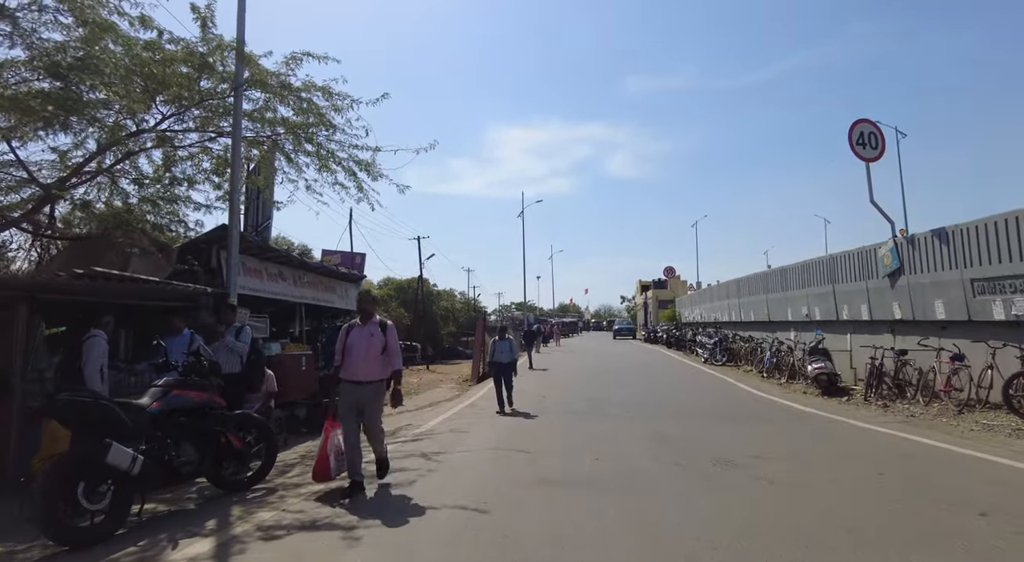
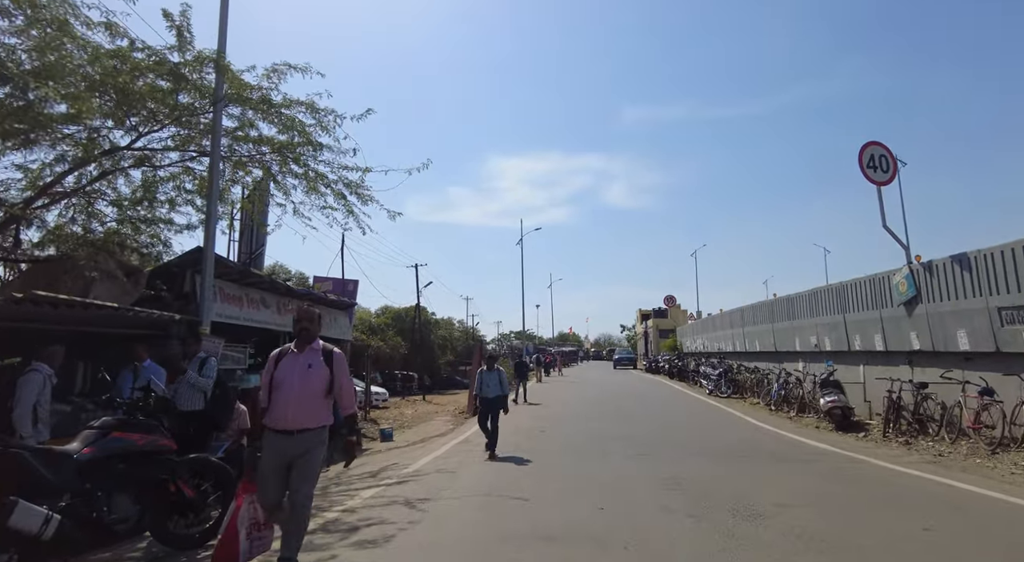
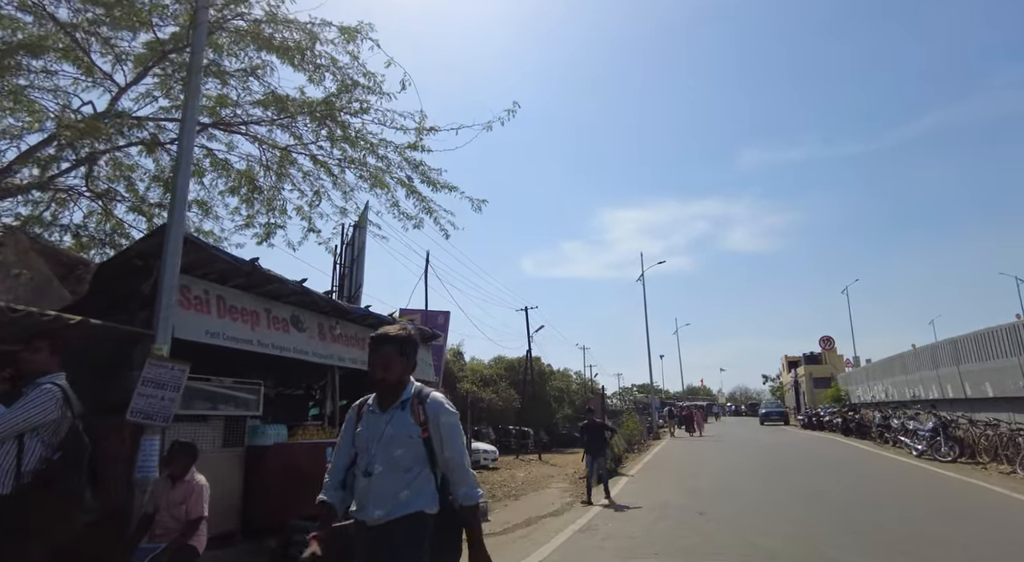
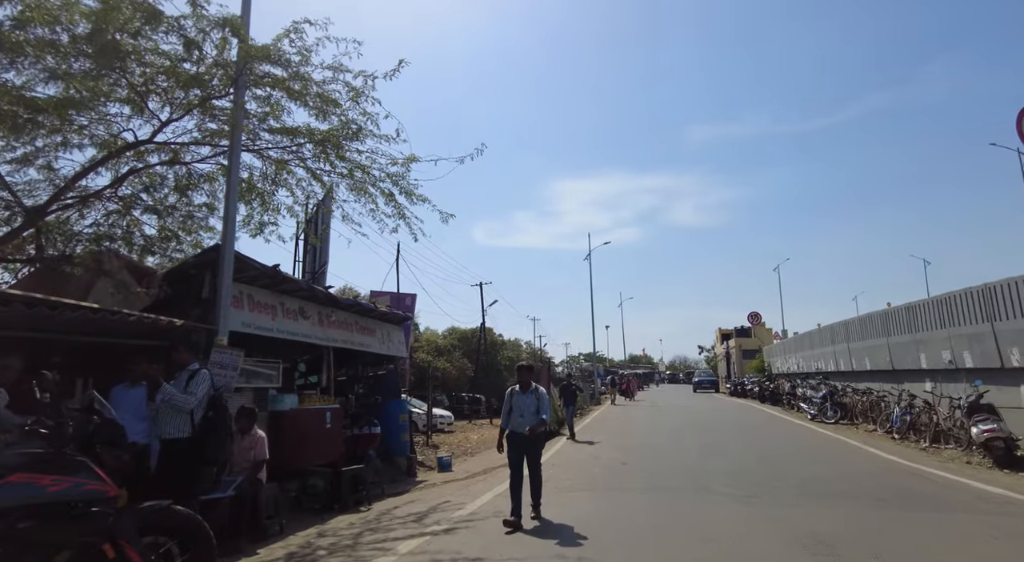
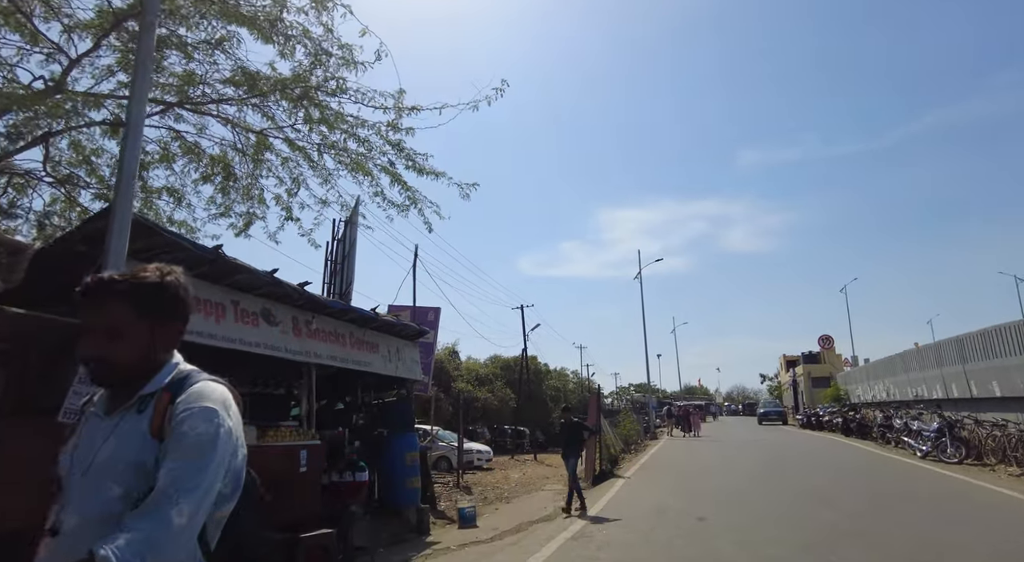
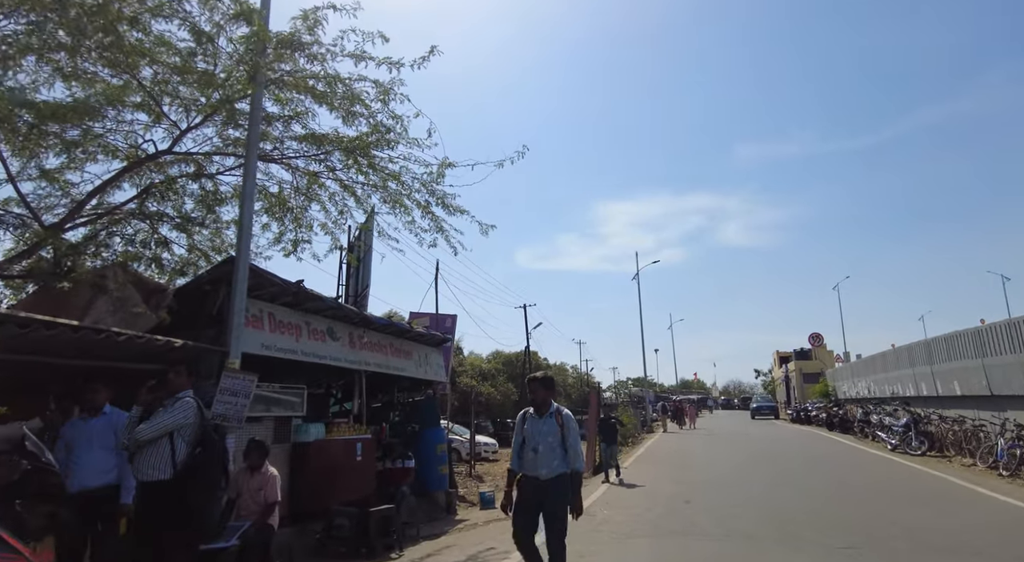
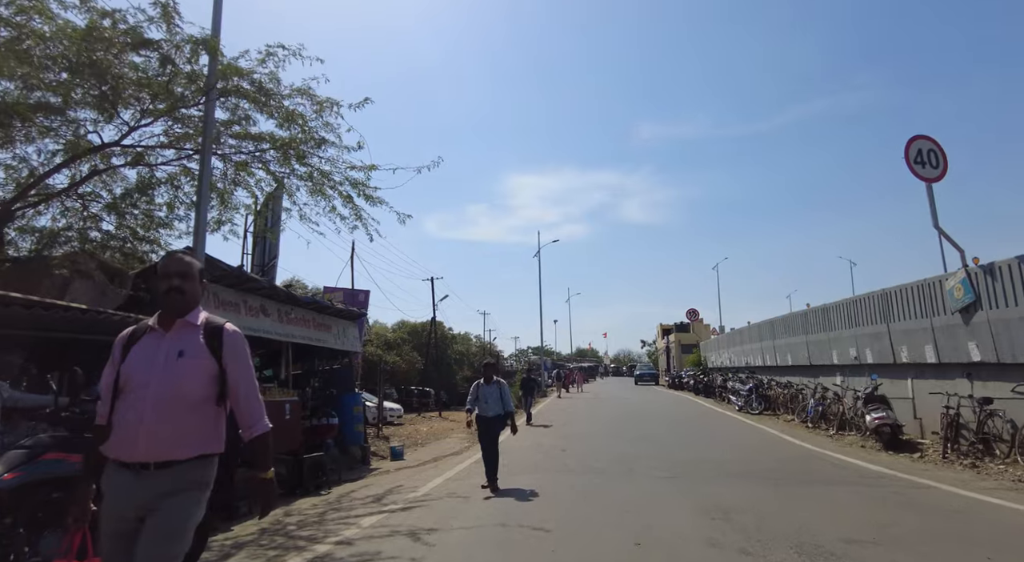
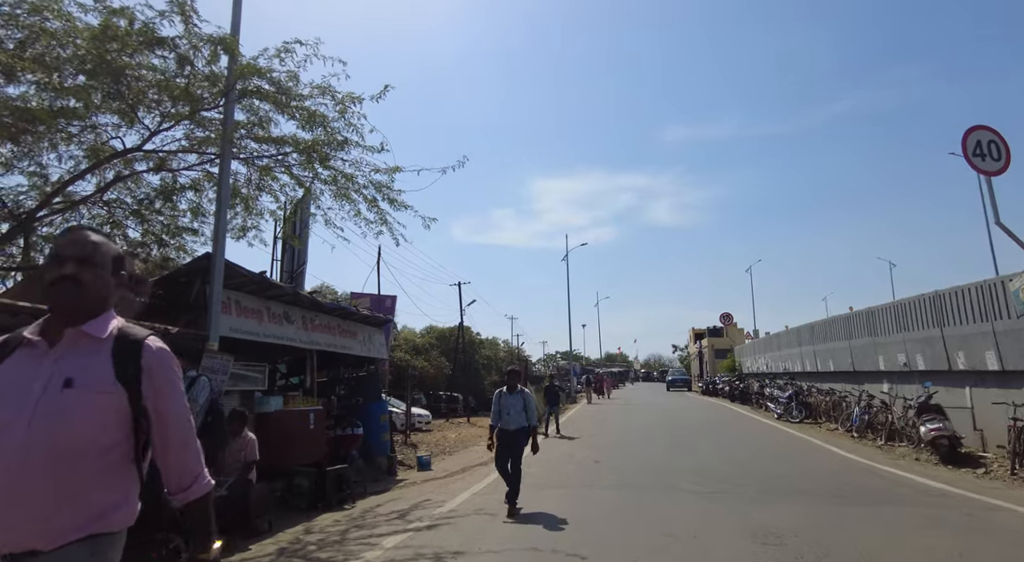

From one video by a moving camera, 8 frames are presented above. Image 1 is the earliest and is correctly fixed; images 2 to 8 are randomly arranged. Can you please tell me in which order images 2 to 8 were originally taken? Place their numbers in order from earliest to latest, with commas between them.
2, 7, 8, 4, 6, 3, 5
